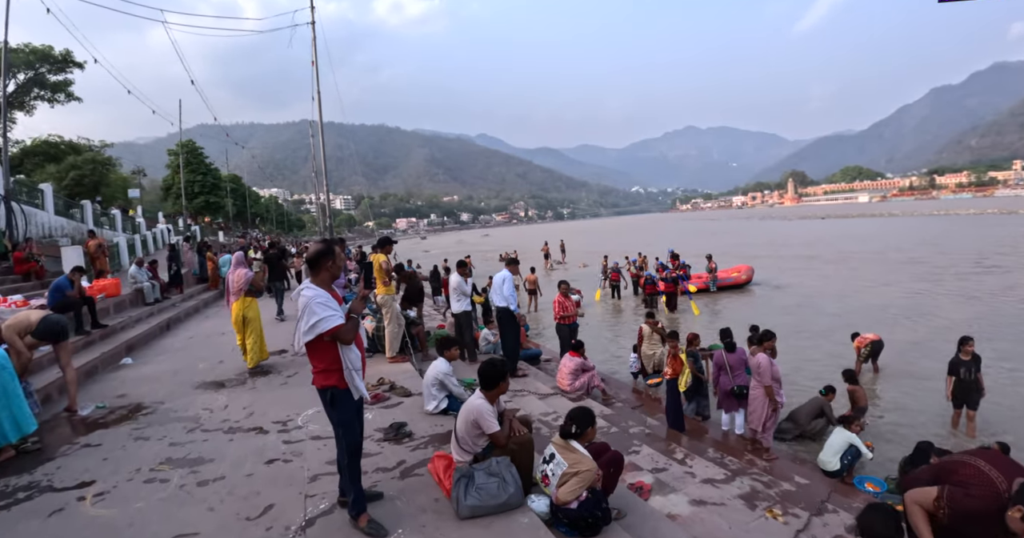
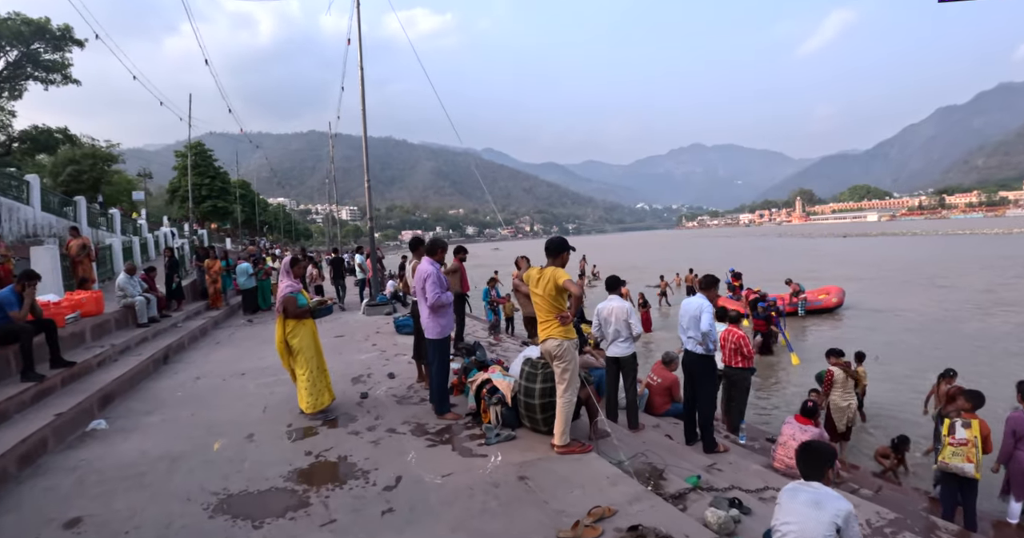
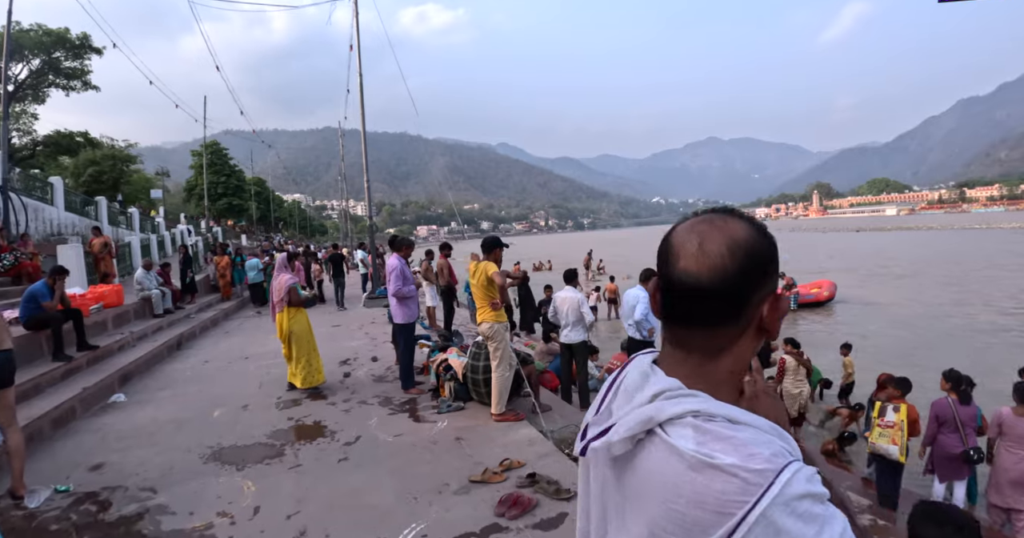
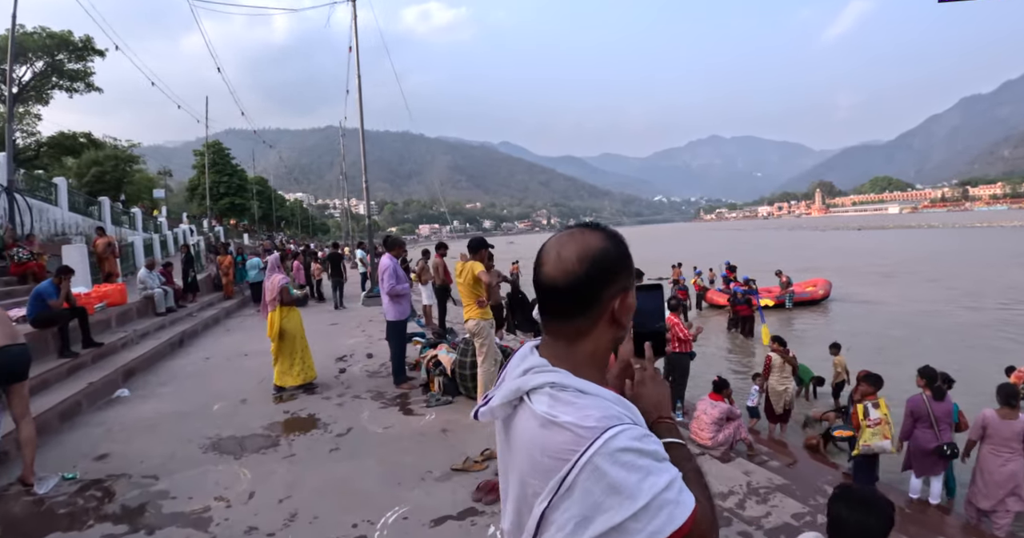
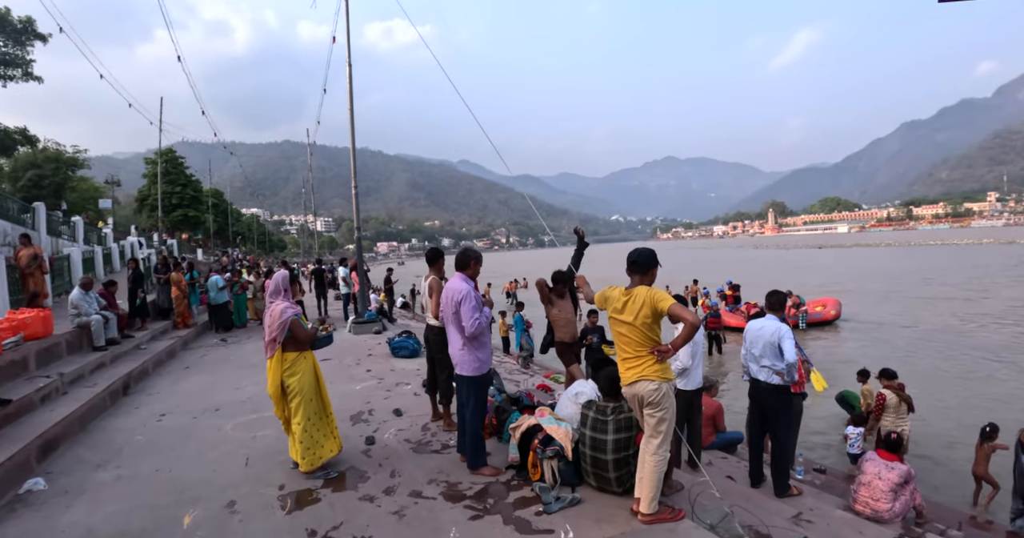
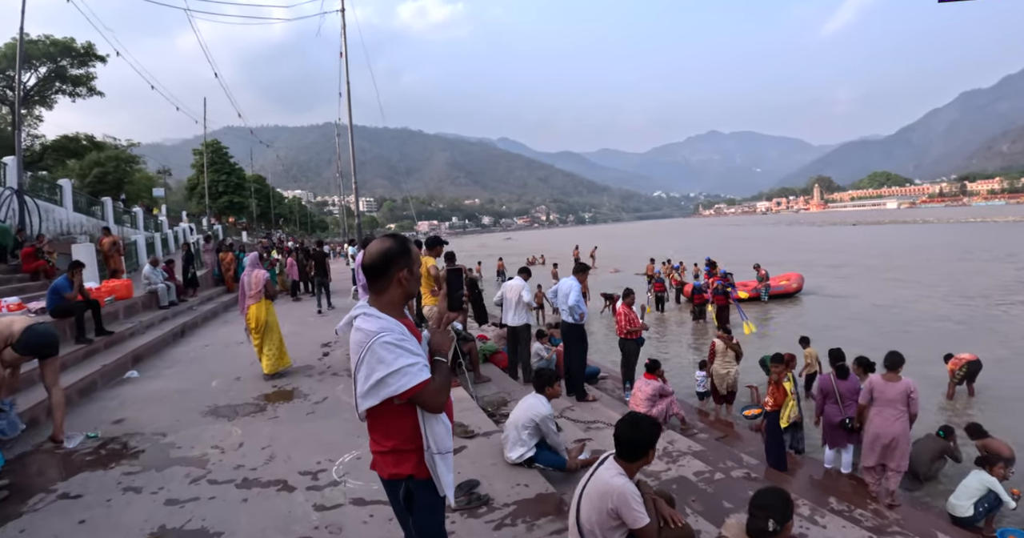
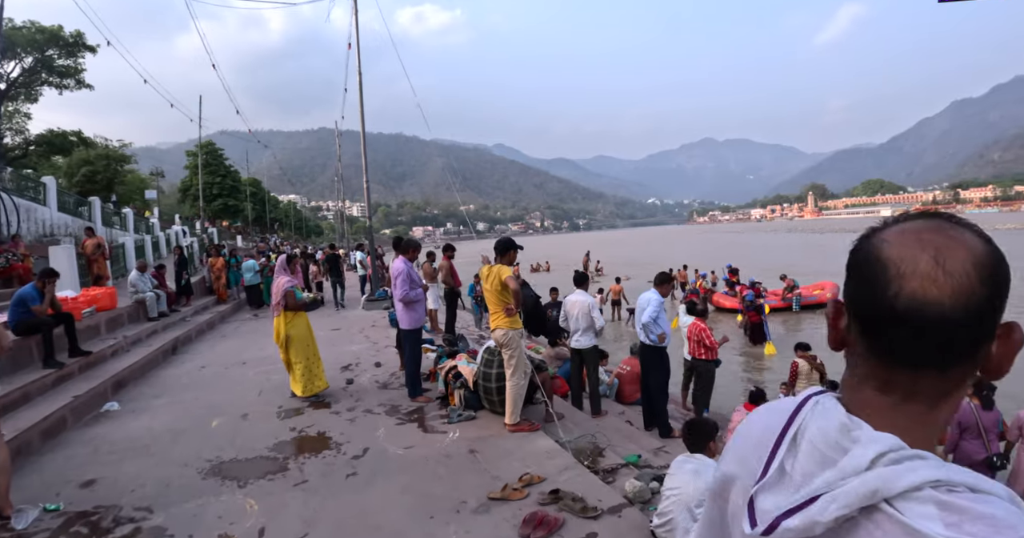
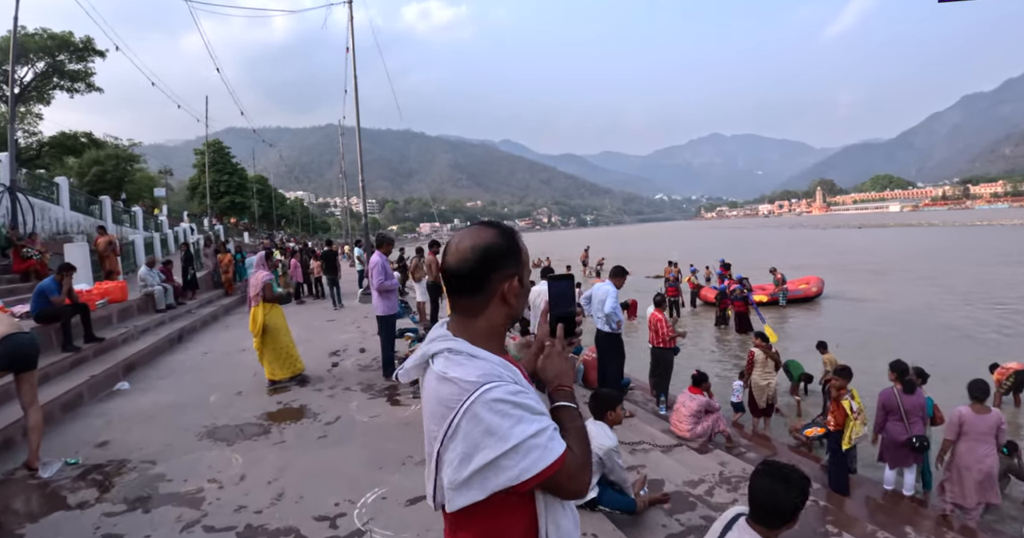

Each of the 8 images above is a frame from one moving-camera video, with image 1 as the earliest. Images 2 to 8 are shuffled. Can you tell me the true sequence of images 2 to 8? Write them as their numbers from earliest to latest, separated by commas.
6, 8, 4, 3, 7, 2, 5
